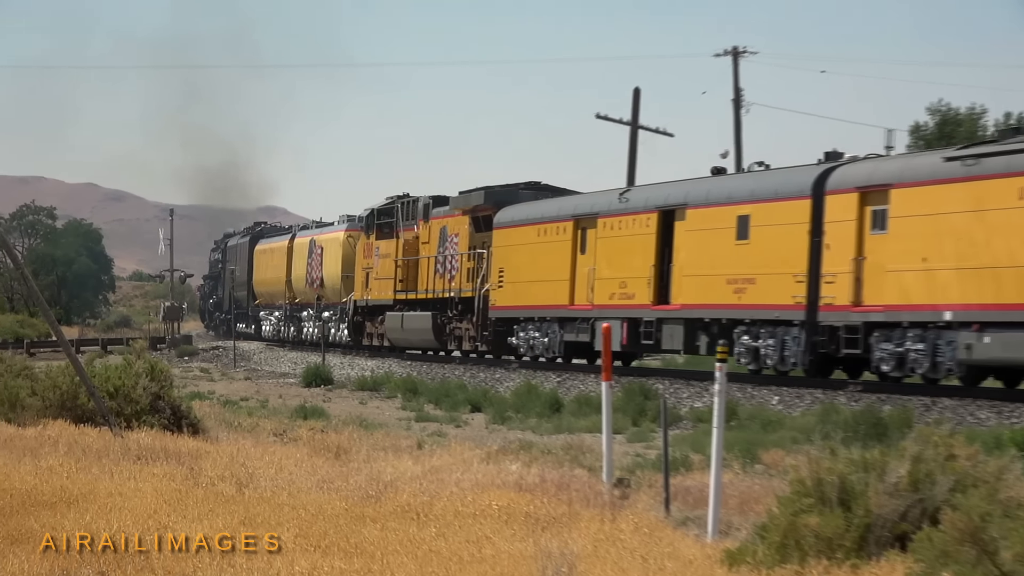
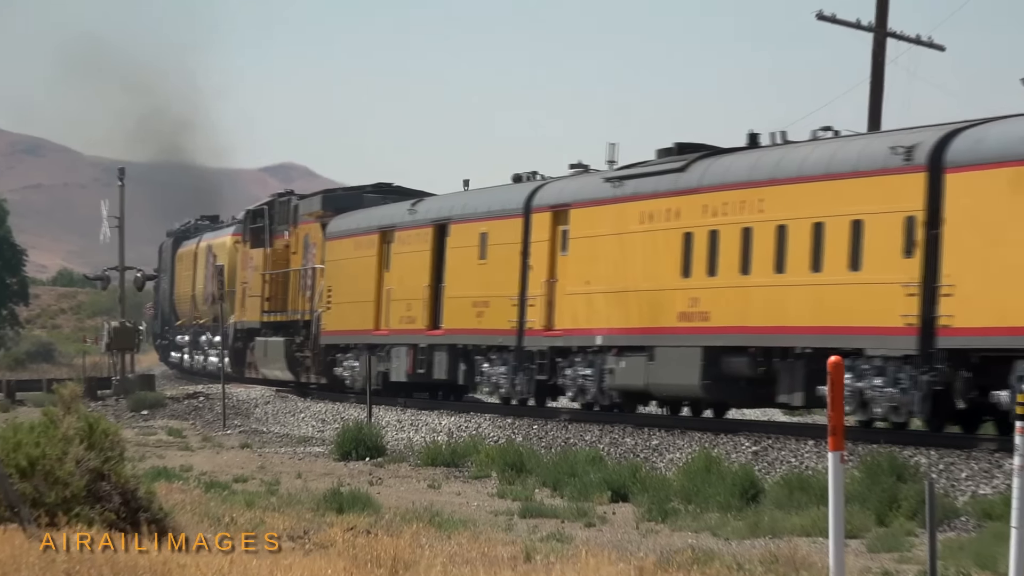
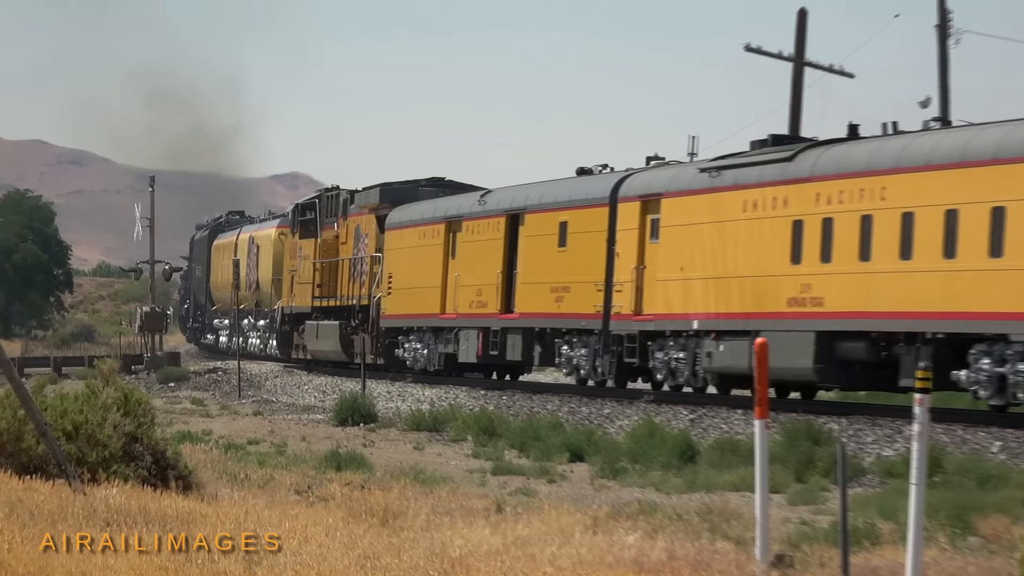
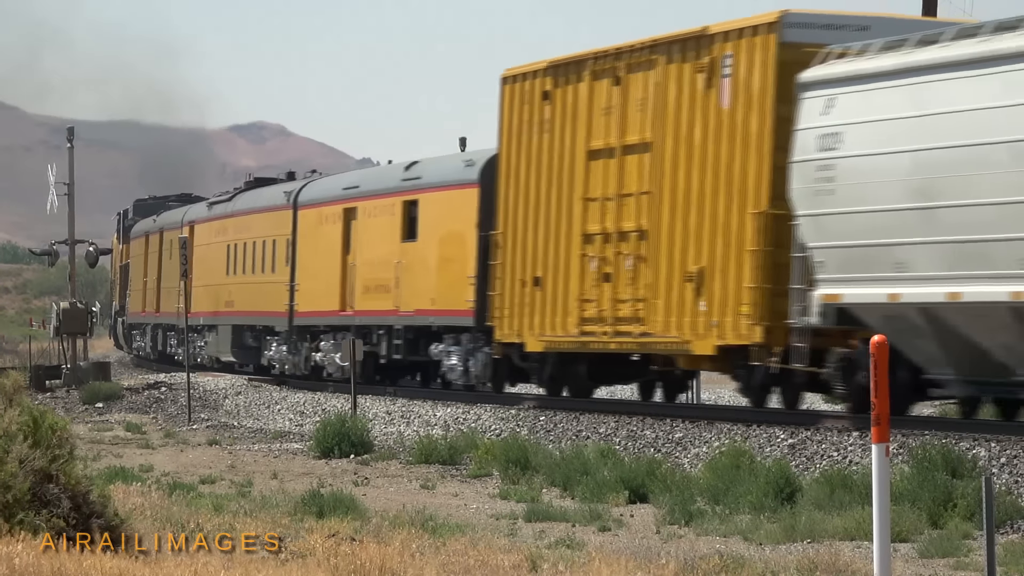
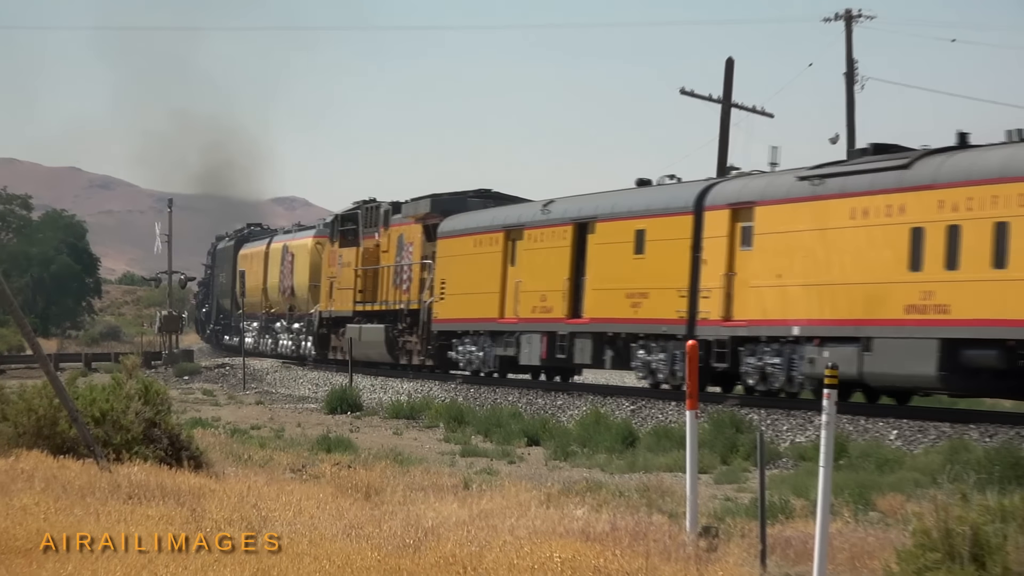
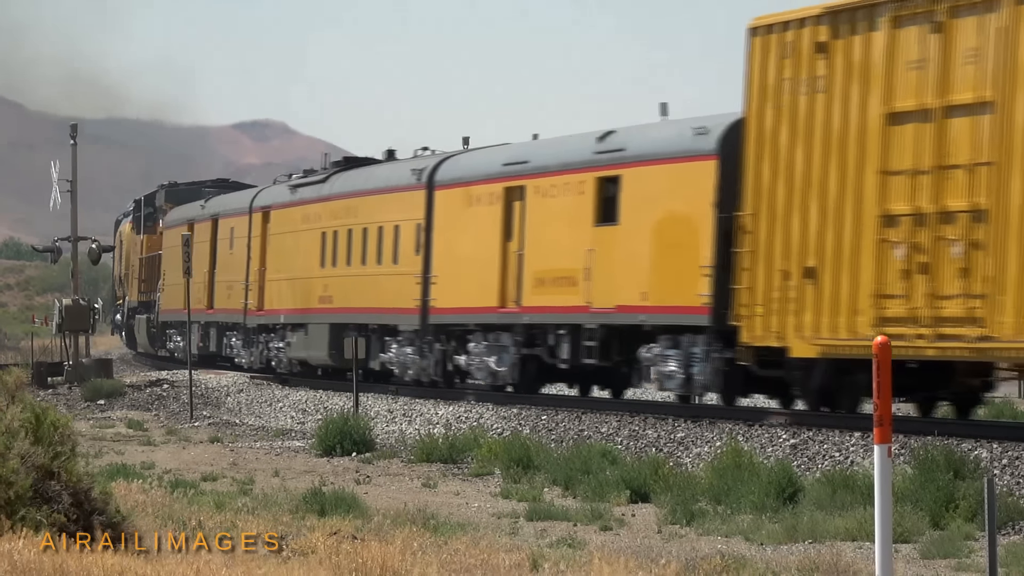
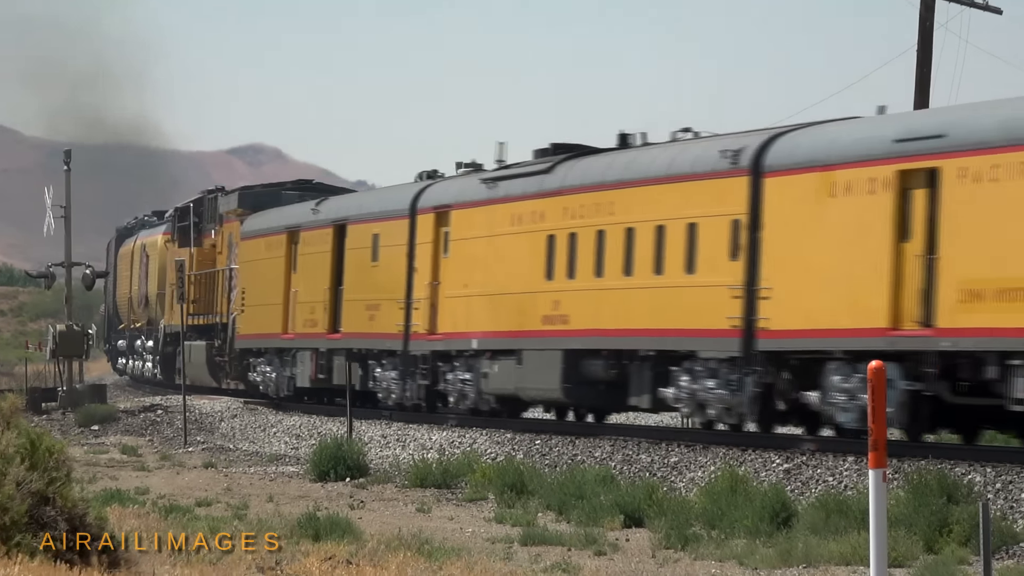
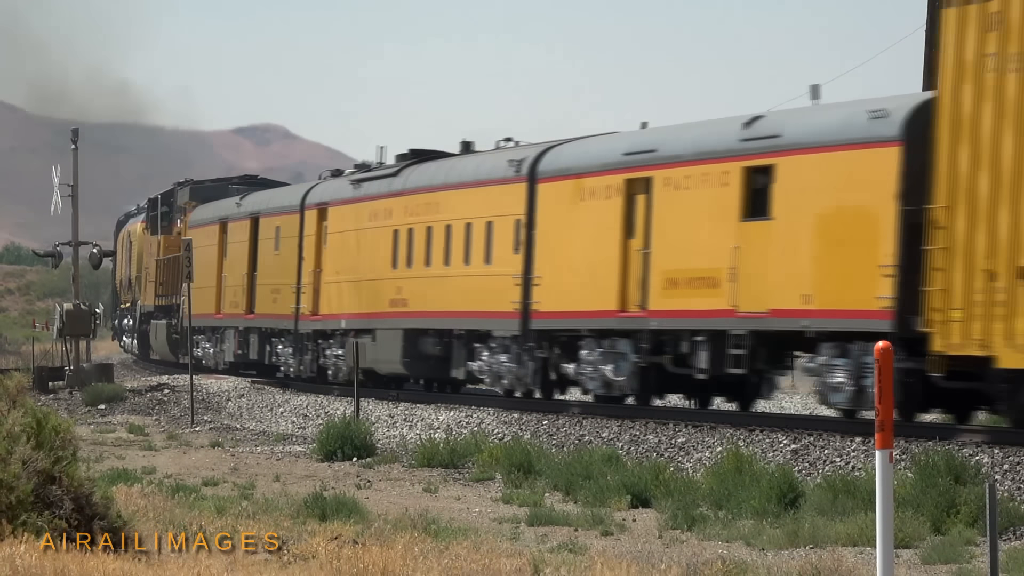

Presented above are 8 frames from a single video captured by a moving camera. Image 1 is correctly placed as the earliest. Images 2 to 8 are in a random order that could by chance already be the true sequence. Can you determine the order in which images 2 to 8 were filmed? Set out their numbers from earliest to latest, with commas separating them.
5, 3, 2, 7, 8, 6, 4
